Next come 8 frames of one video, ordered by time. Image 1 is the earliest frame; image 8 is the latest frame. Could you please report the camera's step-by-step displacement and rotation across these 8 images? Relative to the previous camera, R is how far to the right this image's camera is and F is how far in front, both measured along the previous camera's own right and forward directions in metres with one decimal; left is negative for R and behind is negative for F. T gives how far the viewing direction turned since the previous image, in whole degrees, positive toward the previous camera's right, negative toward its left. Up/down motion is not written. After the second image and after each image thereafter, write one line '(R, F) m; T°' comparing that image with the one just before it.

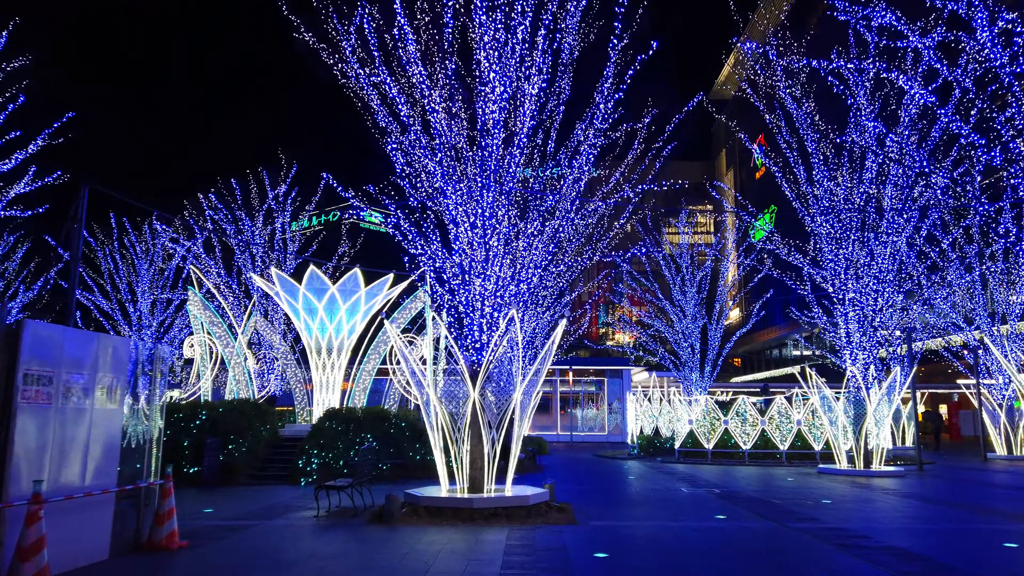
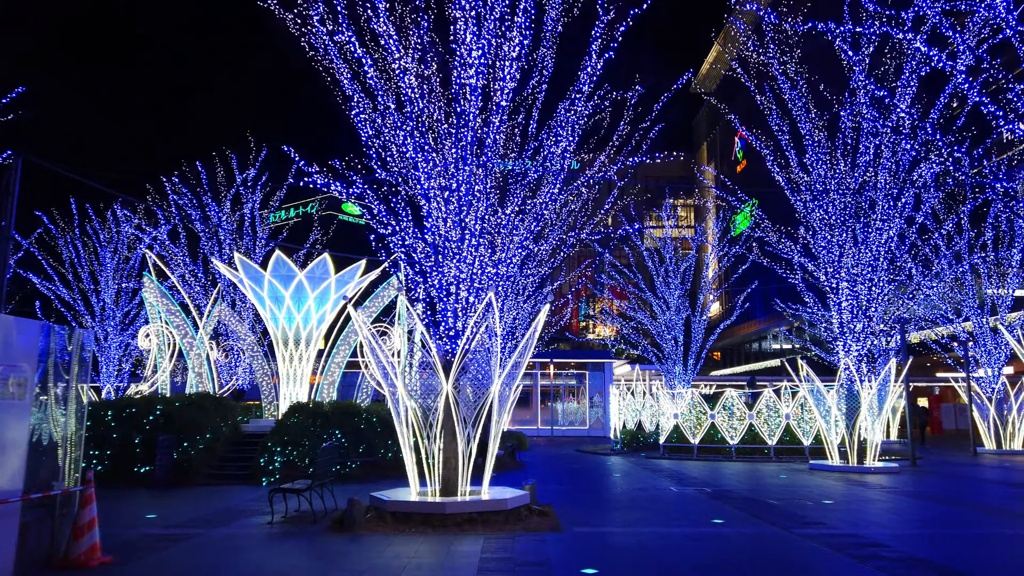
(0.0, +1.0) m; +1°
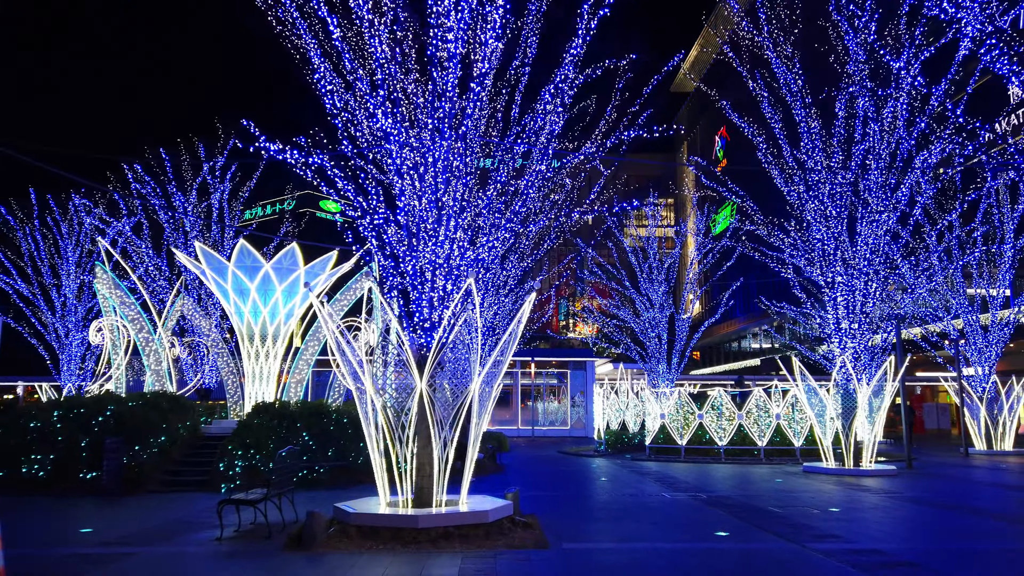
(0.0, +1.0) m; +2°
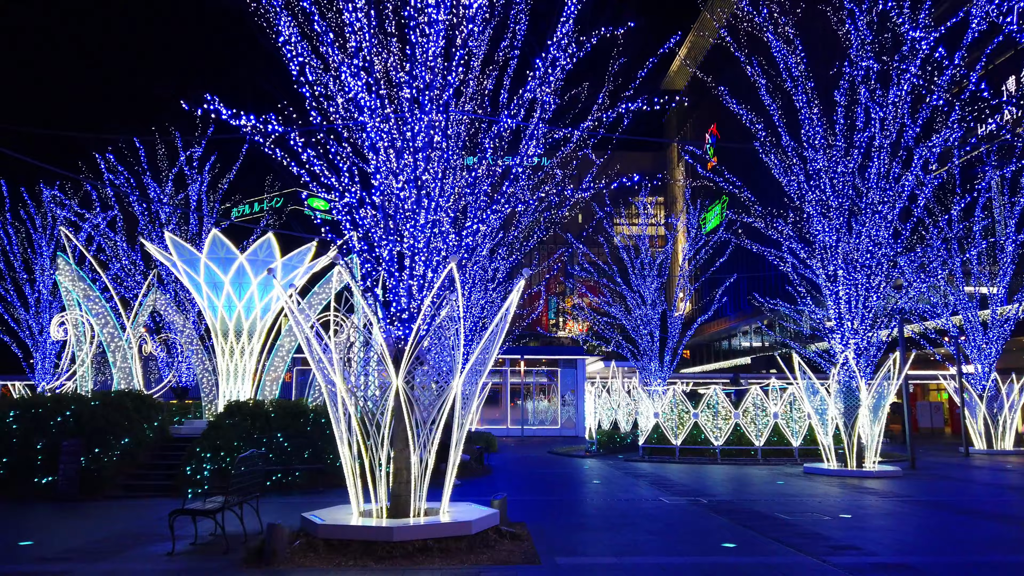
(0.0, +0.8) m; +1°
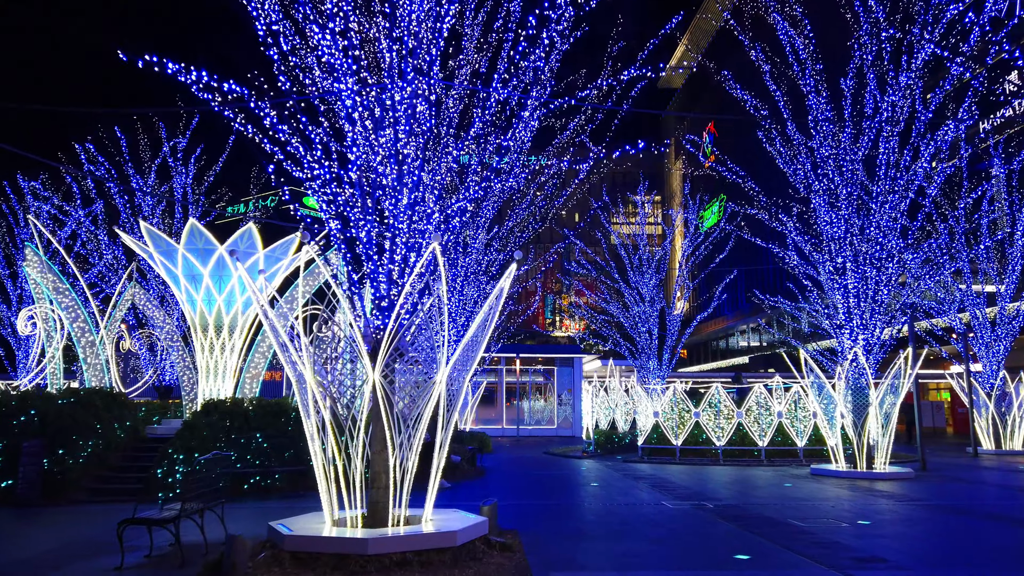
(+0.1, +0.7) m; 0°
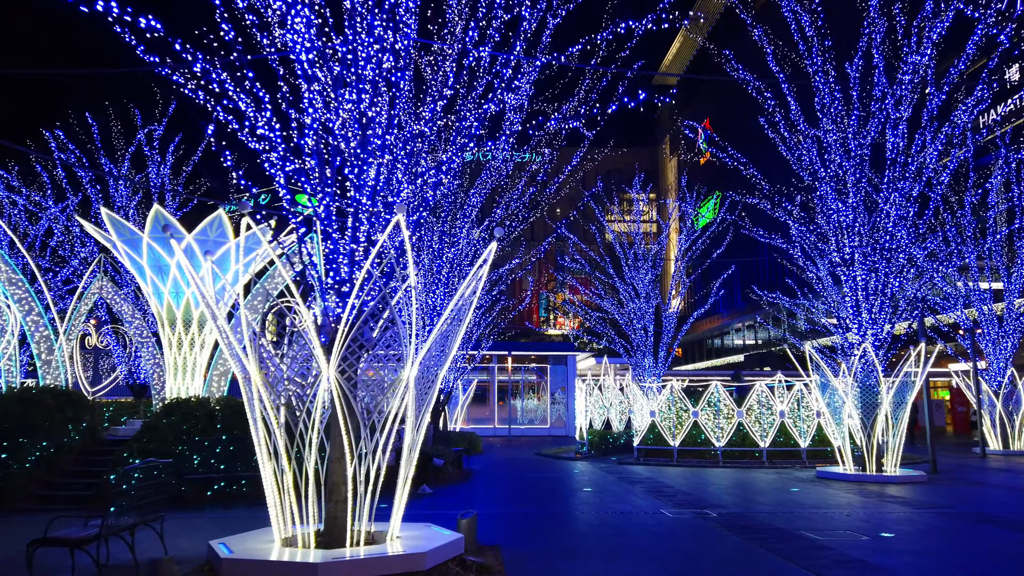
(+0.1, +0.9) m; 0°
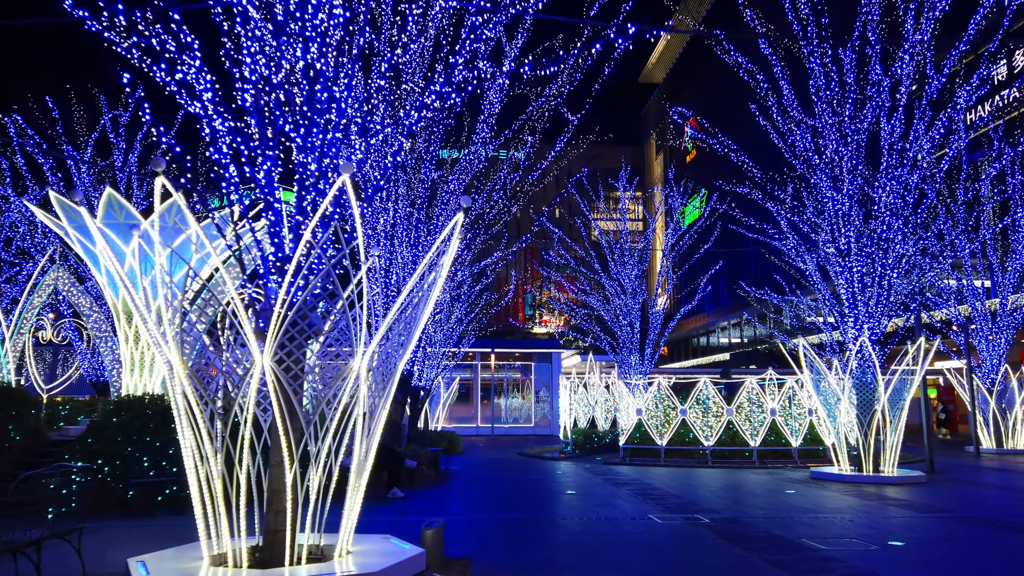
(+0.1, +0.8) m; +1°
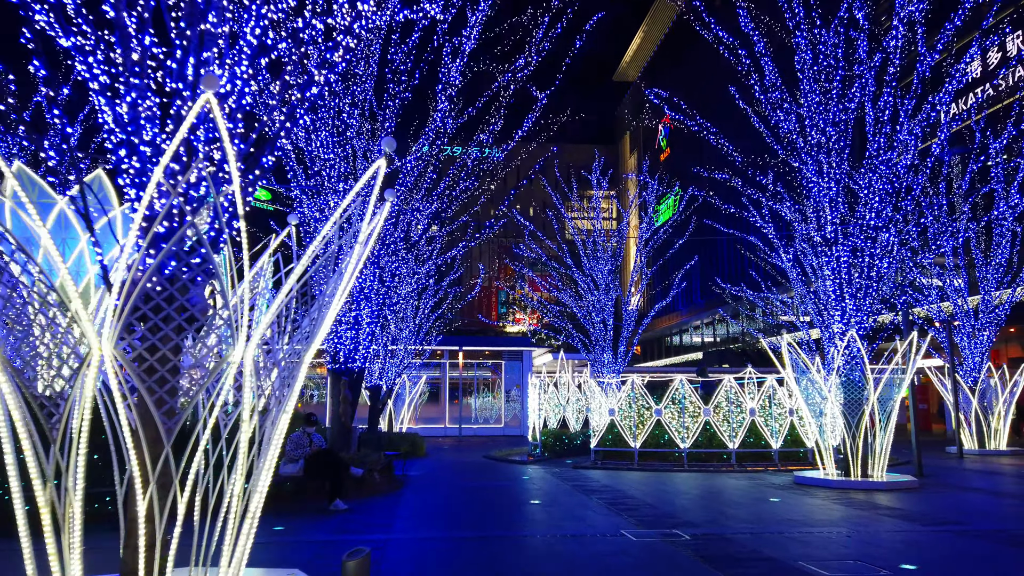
(+0.2, +1.2) m; +2°
